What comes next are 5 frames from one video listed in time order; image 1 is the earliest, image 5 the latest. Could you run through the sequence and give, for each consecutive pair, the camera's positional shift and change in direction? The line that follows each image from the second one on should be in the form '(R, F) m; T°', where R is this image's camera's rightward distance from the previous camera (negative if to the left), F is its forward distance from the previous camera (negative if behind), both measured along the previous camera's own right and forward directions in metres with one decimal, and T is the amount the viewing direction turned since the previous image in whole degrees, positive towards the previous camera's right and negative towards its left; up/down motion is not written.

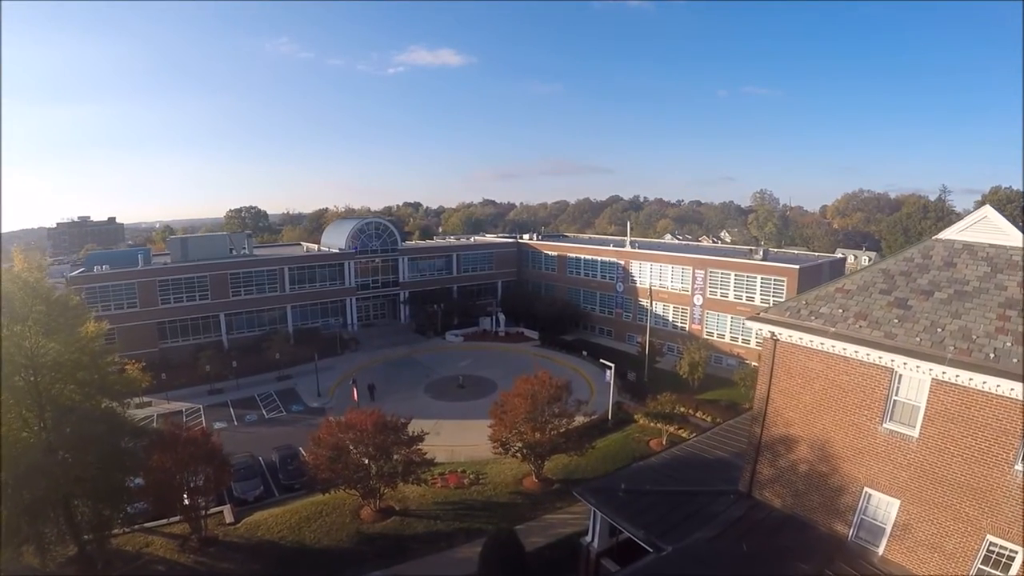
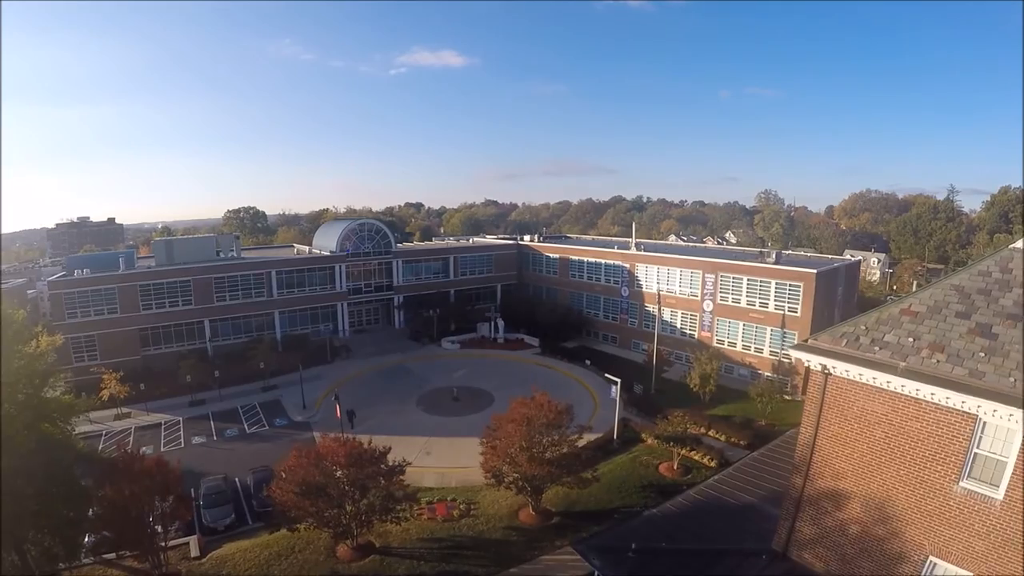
(+0.3, +2.0) m; 0°
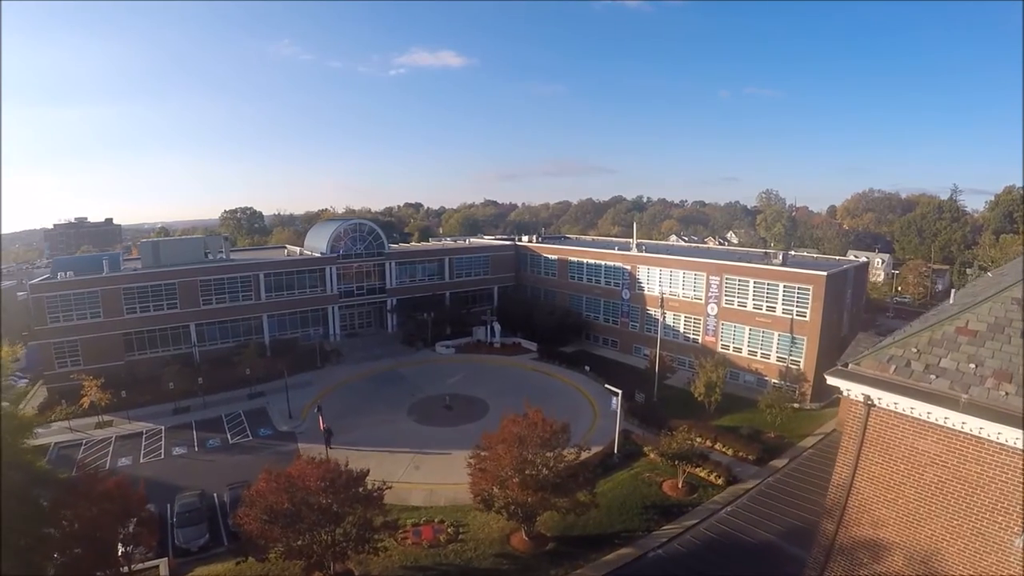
(+0.3, +1.3) m; 0°
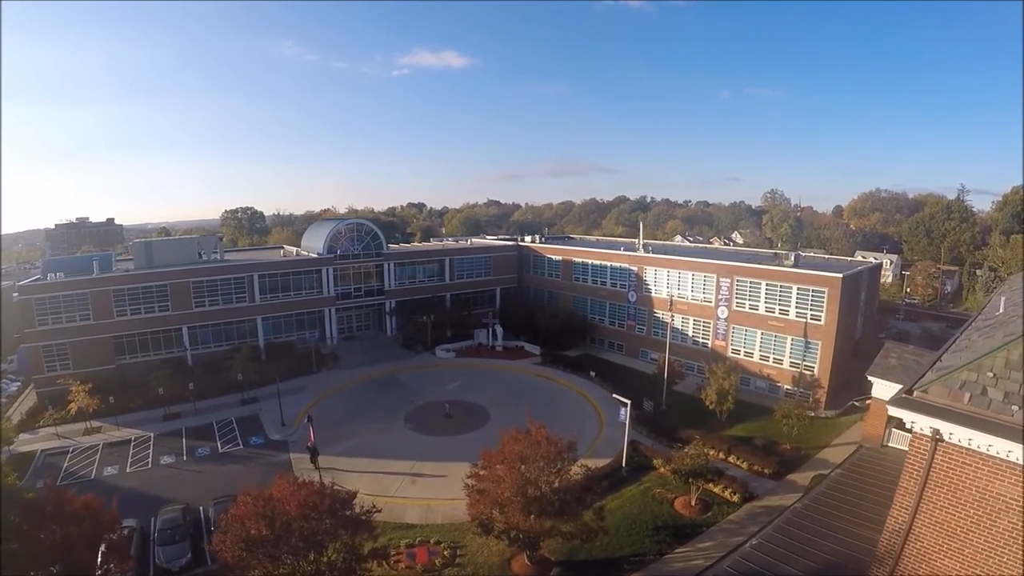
(0.0, +1.2) m; 0°
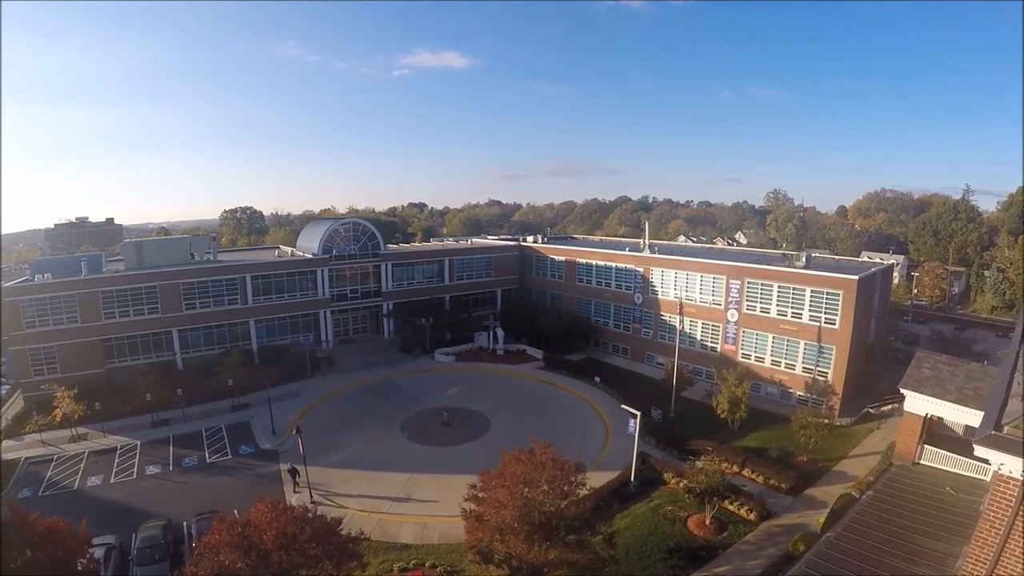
(0.0, +1.2) m; 0°
